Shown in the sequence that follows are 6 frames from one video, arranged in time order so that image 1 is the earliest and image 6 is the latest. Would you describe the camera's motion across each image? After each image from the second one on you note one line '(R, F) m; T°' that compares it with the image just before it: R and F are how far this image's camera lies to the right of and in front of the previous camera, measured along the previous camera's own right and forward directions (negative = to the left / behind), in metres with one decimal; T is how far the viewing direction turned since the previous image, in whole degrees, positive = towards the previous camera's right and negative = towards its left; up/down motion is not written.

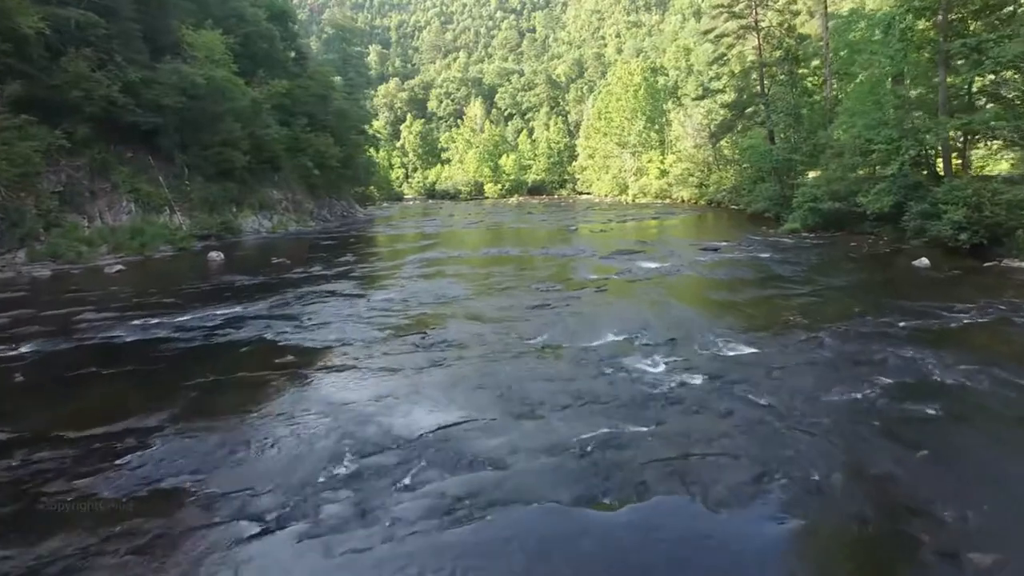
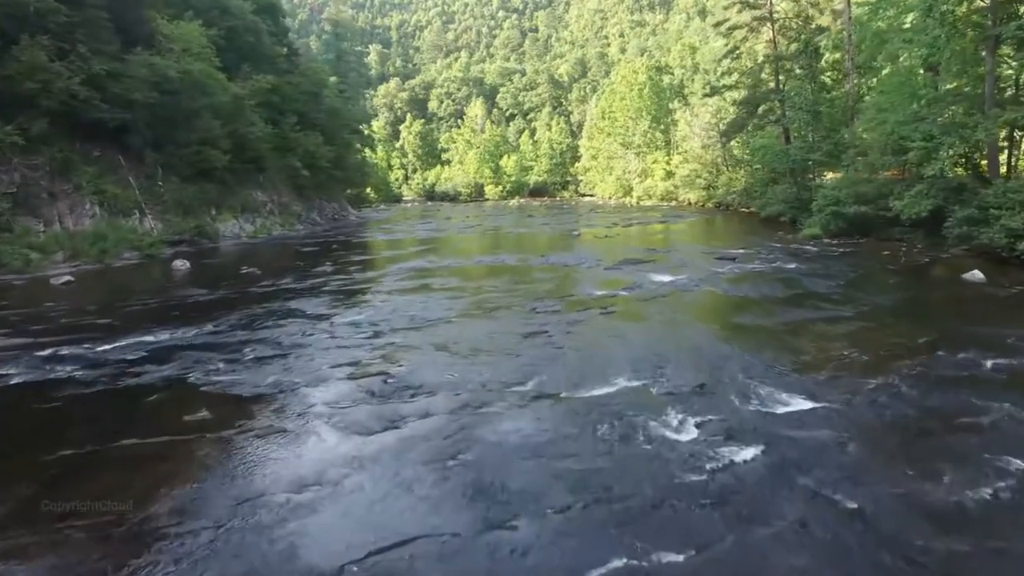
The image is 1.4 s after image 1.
(+0.2, +2.1) m; 0°
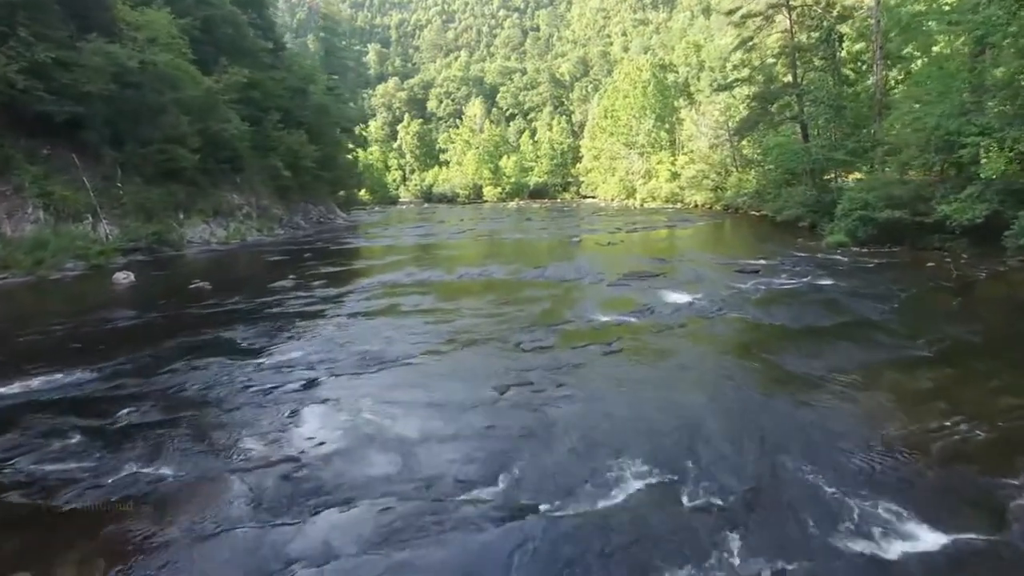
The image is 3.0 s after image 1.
(+0.3, +2.5) m; 0°
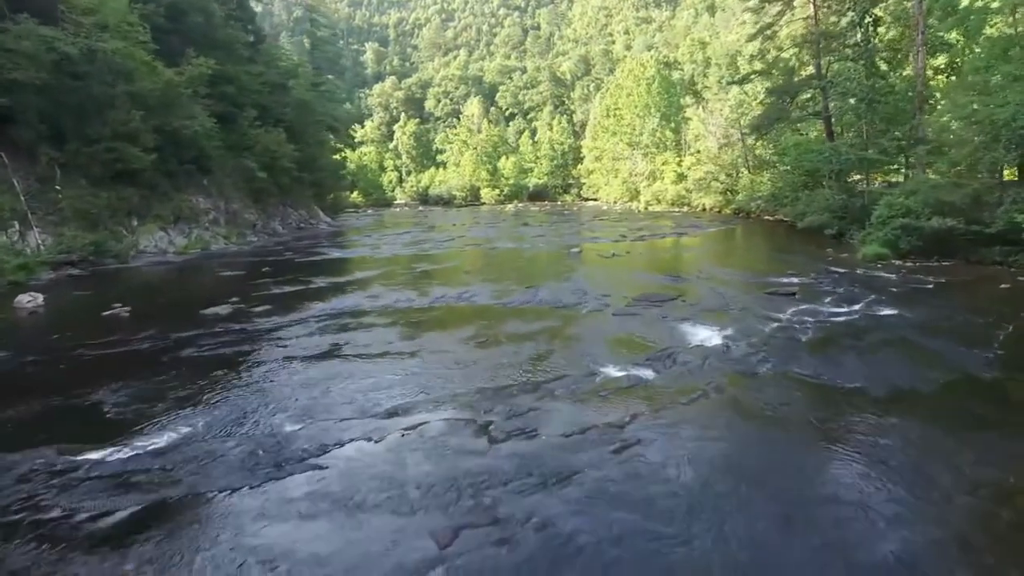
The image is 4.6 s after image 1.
(+0.4, +3.0) m; 0°
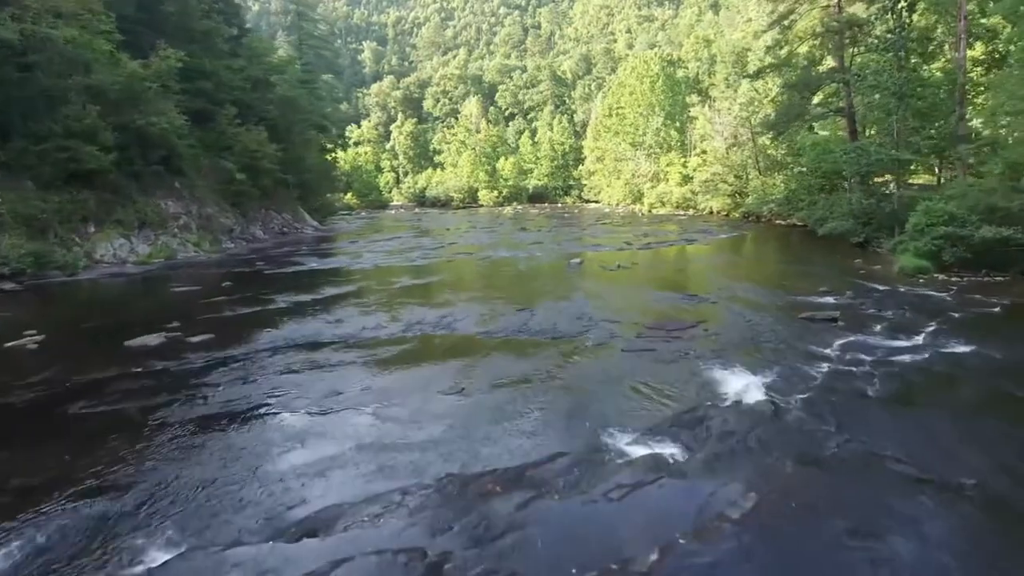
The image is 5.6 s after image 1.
(+0.2, +2.3) m; 0°
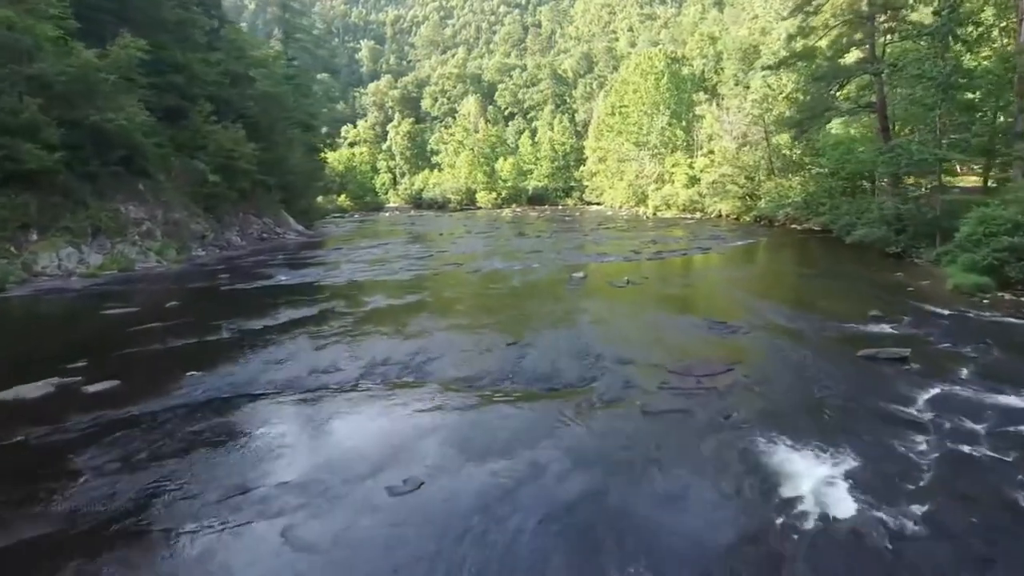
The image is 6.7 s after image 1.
(+0.2, +2.5) m; 0°
